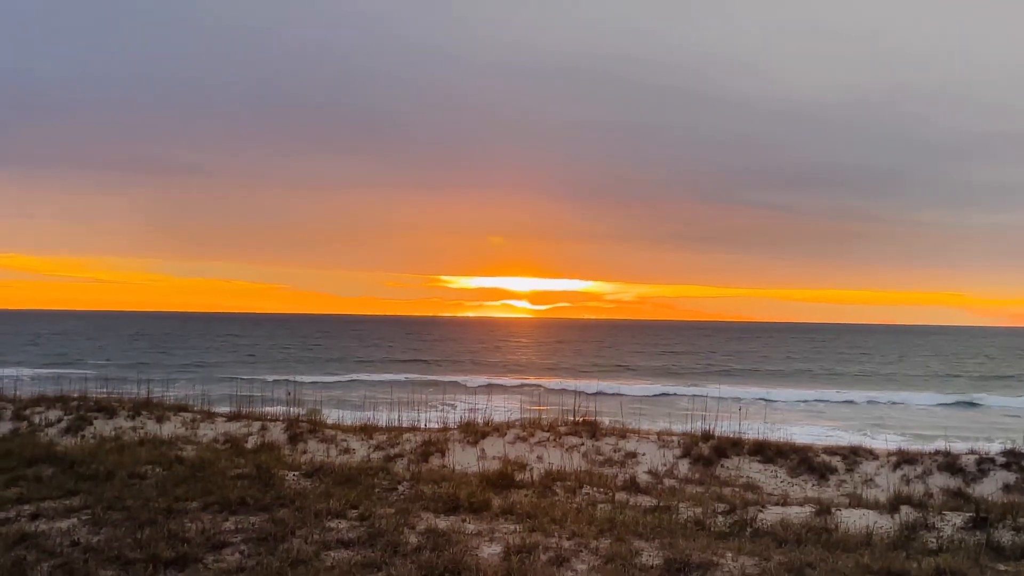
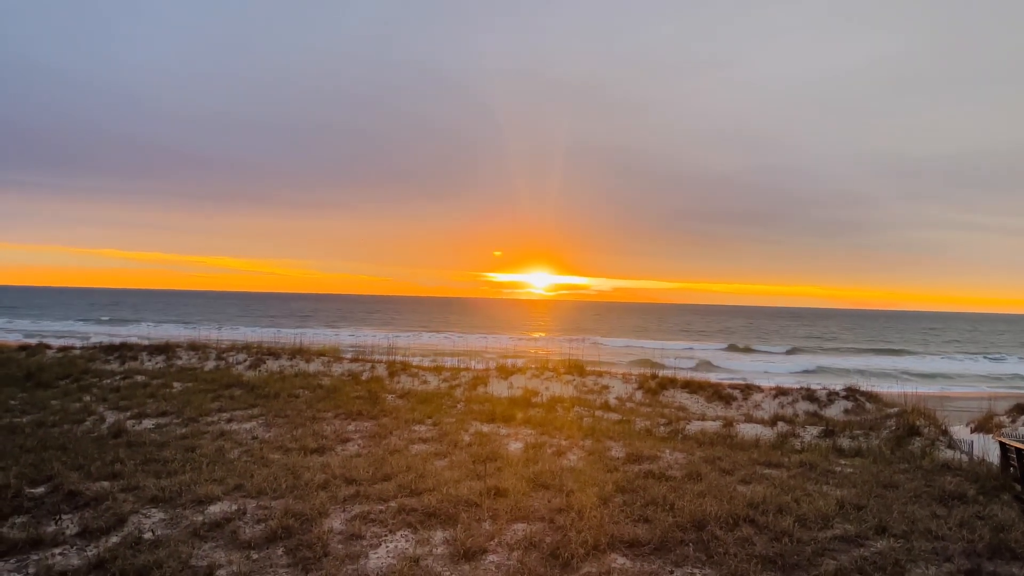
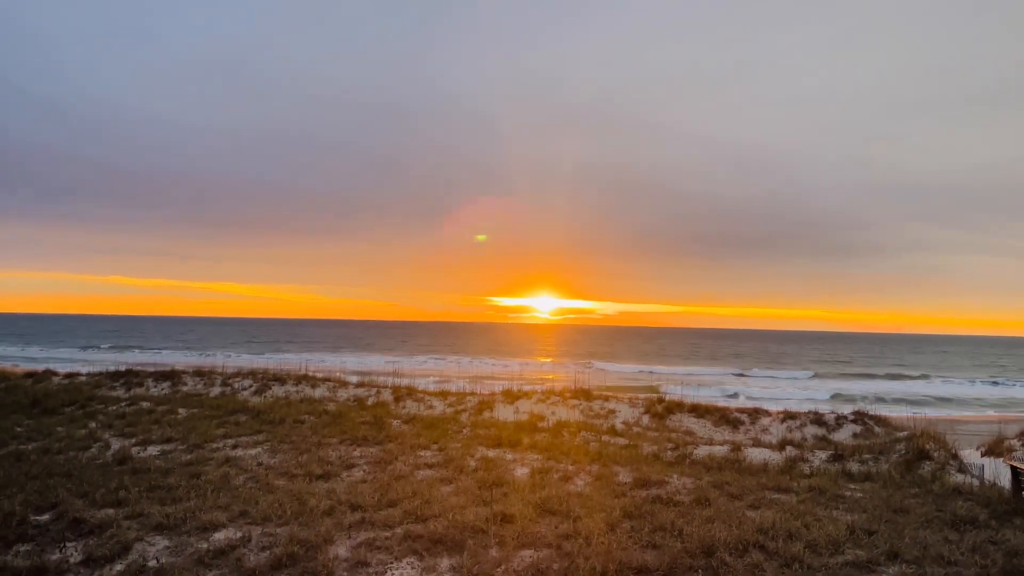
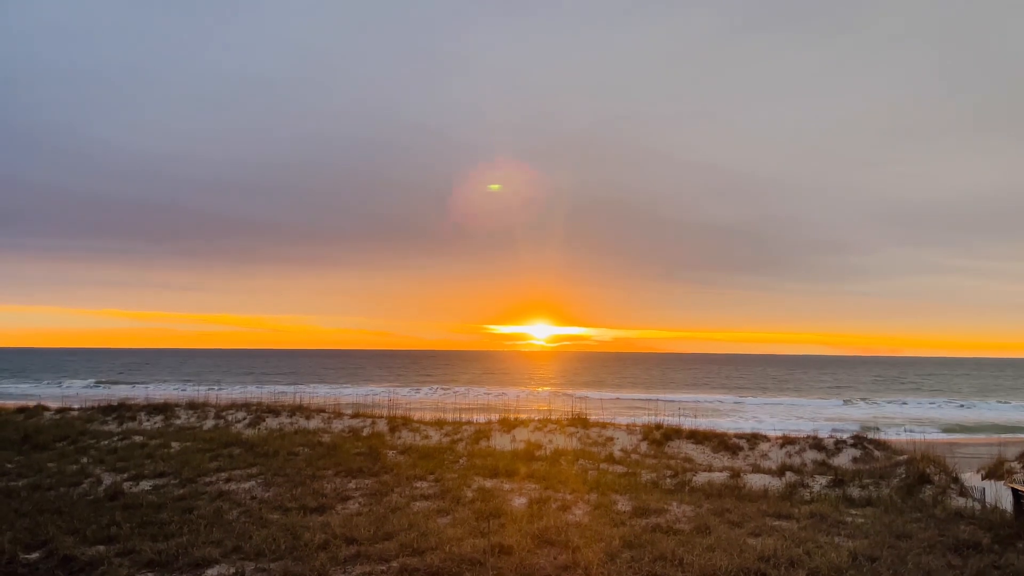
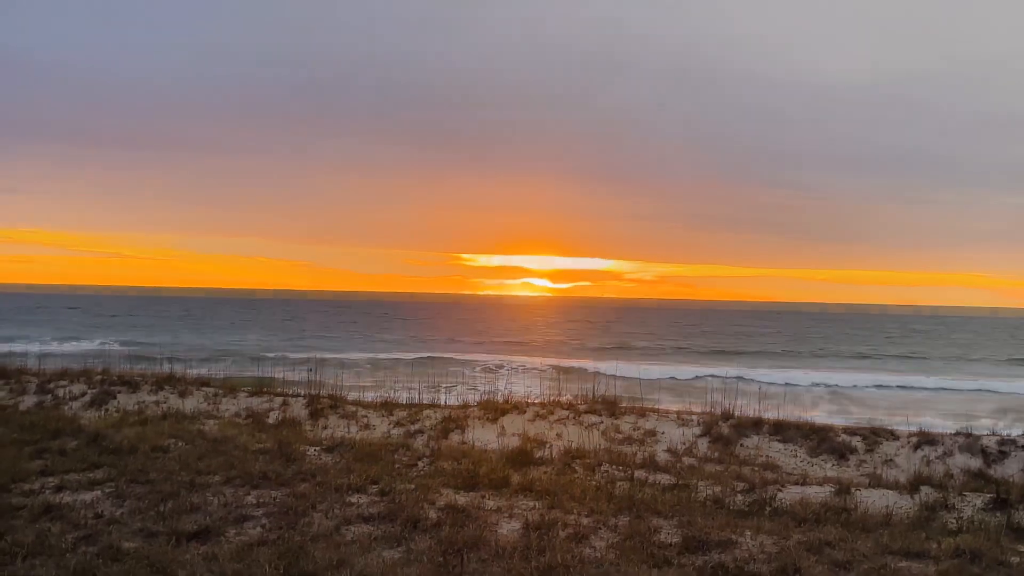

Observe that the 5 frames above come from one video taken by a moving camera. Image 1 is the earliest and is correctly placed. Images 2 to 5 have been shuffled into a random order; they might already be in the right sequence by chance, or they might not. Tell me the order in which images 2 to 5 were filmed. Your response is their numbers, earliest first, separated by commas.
5, 2, 3, 4
